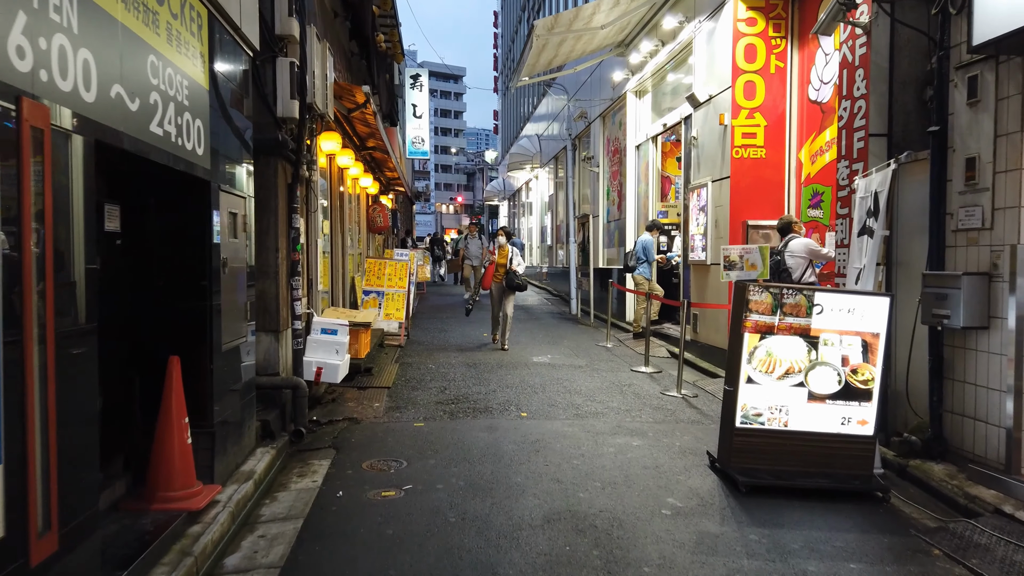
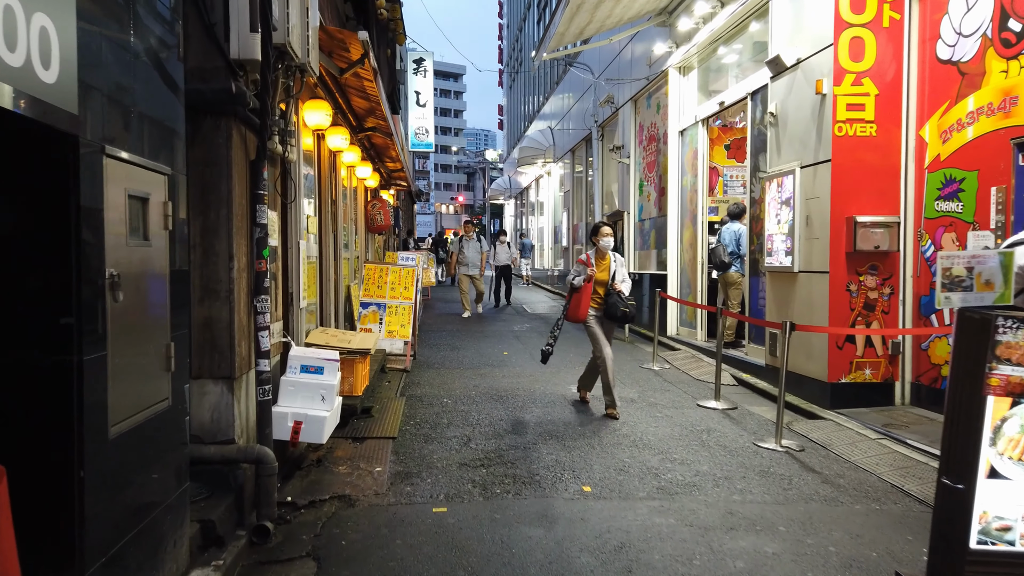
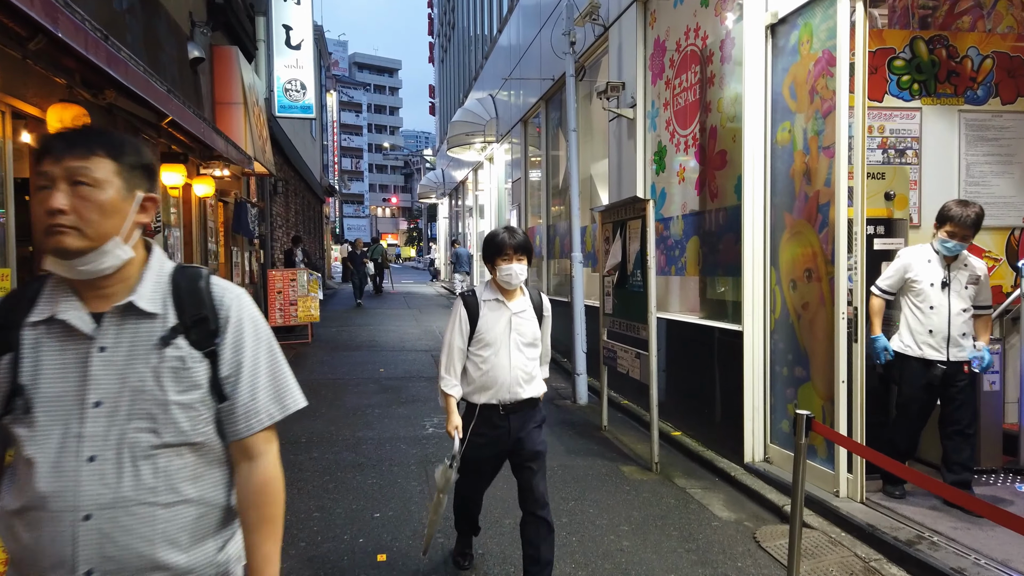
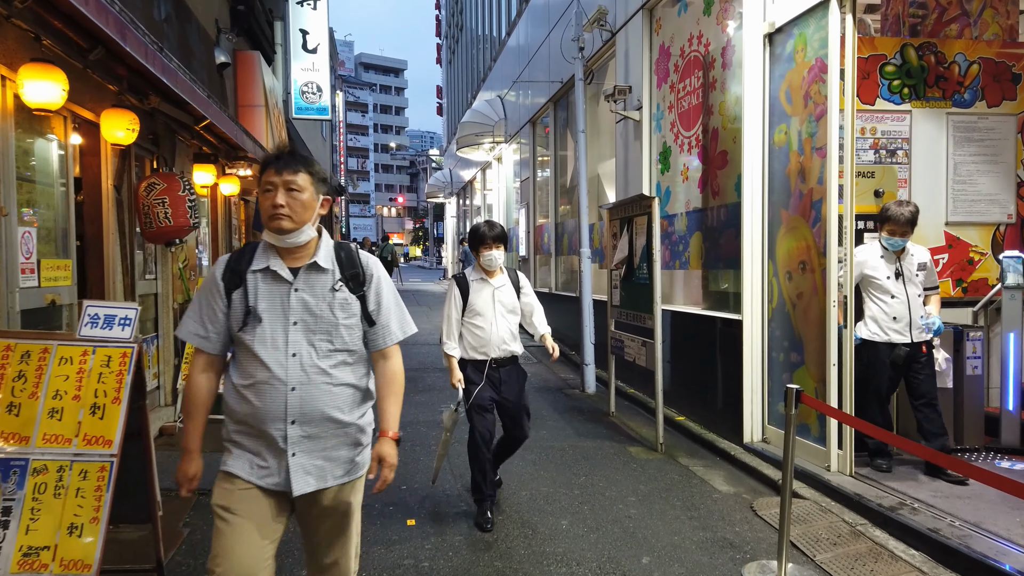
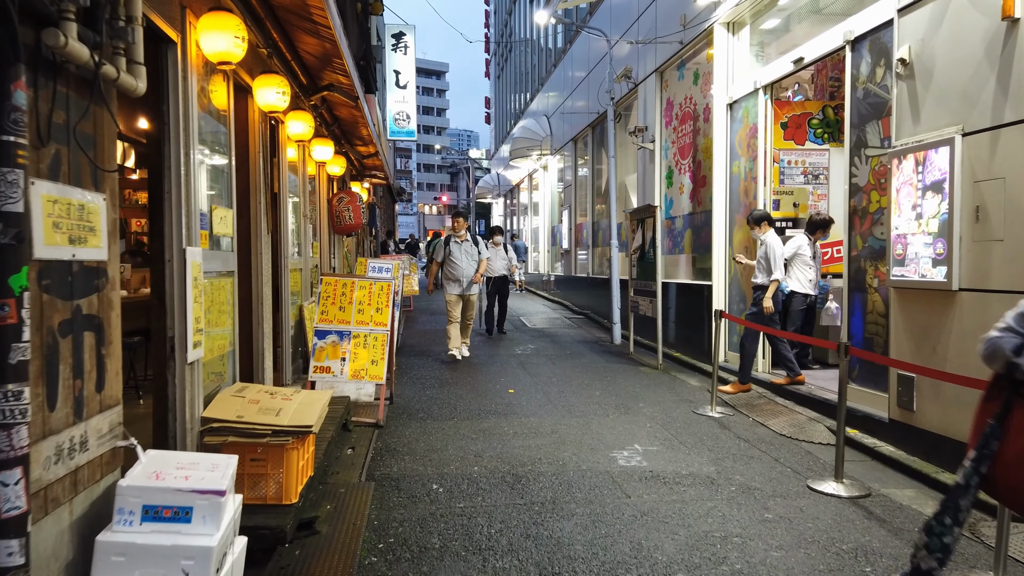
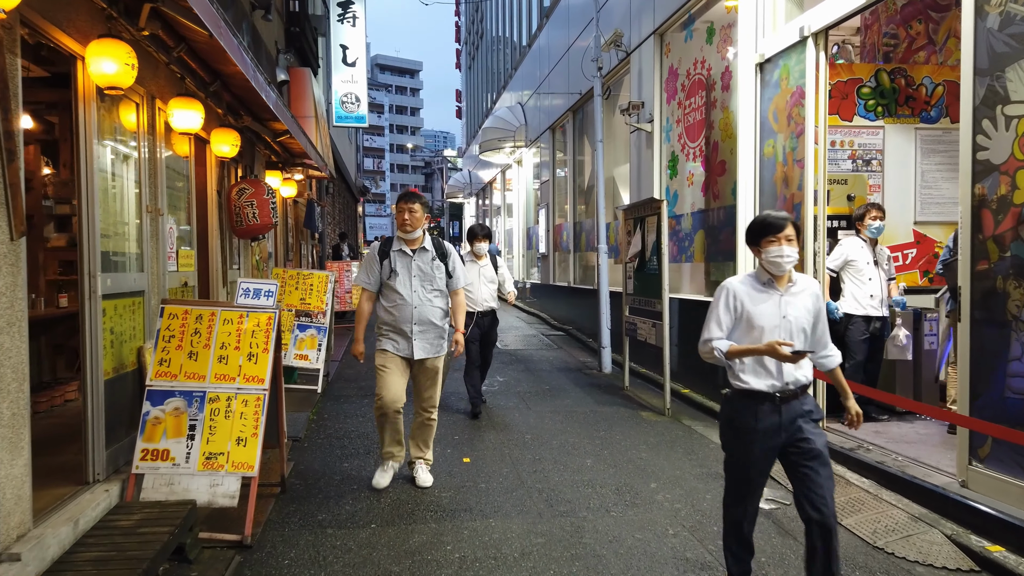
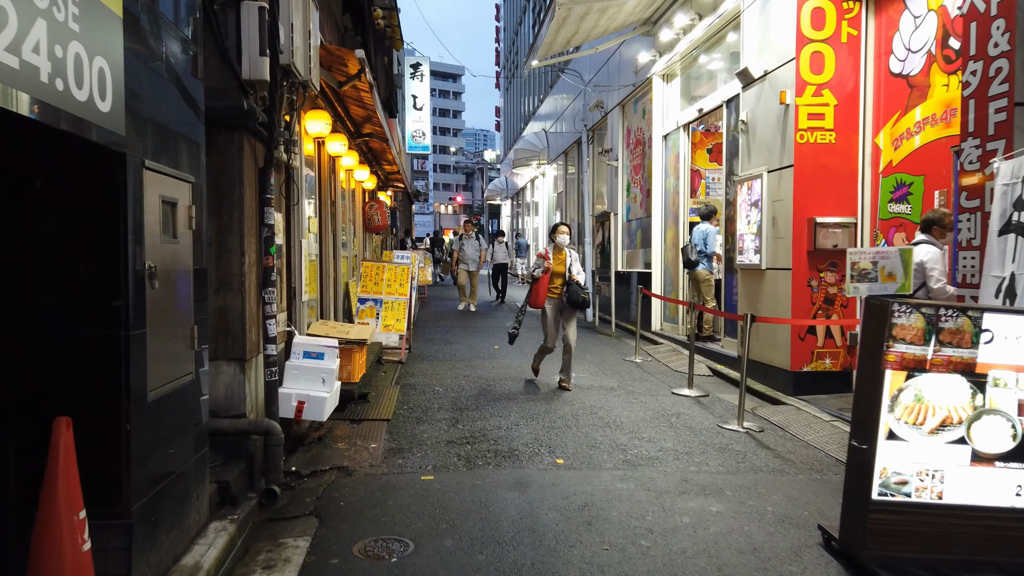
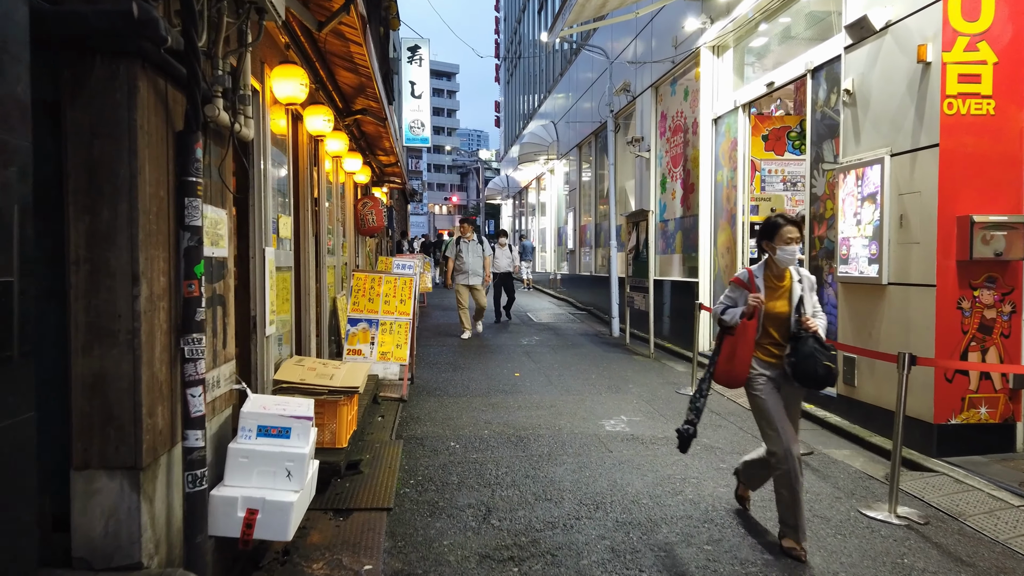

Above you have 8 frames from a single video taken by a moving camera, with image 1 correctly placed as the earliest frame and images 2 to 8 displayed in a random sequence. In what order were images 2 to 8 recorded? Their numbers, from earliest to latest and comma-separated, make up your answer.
7, 2, 8, 5, 6, 4, 3
